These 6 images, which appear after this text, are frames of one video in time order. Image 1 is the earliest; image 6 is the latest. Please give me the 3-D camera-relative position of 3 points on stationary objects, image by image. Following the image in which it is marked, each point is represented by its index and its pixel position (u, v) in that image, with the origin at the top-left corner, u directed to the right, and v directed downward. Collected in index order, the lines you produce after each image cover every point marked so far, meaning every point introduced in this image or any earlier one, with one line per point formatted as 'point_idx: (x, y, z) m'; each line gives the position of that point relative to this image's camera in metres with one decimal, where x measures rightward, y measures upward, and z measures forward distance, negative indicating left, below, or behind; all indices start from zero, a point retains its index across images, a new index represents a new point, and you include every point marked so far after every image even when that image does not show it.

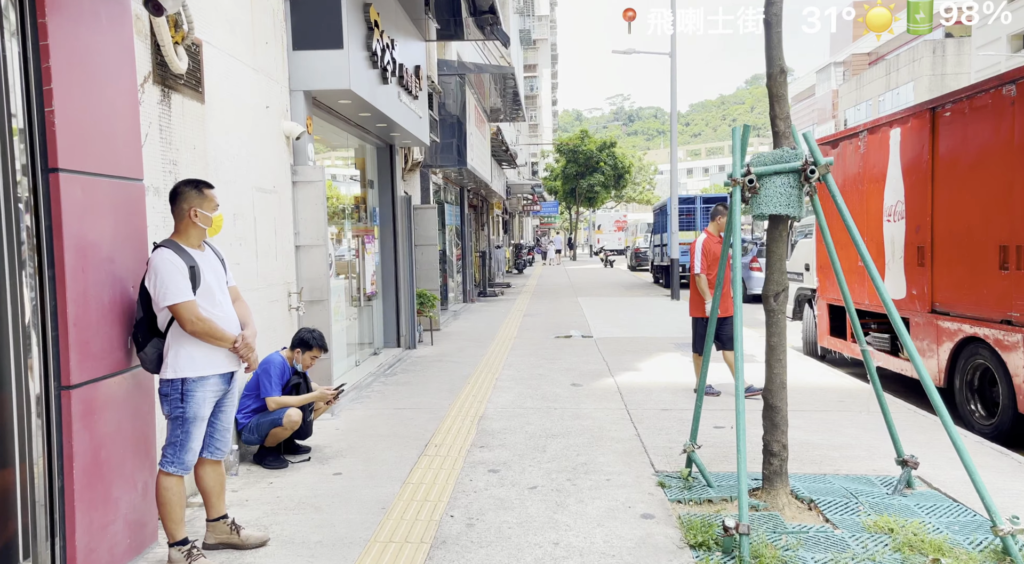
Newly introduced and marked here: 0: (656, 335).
0: (+2.3, -0.9, +11.2) m
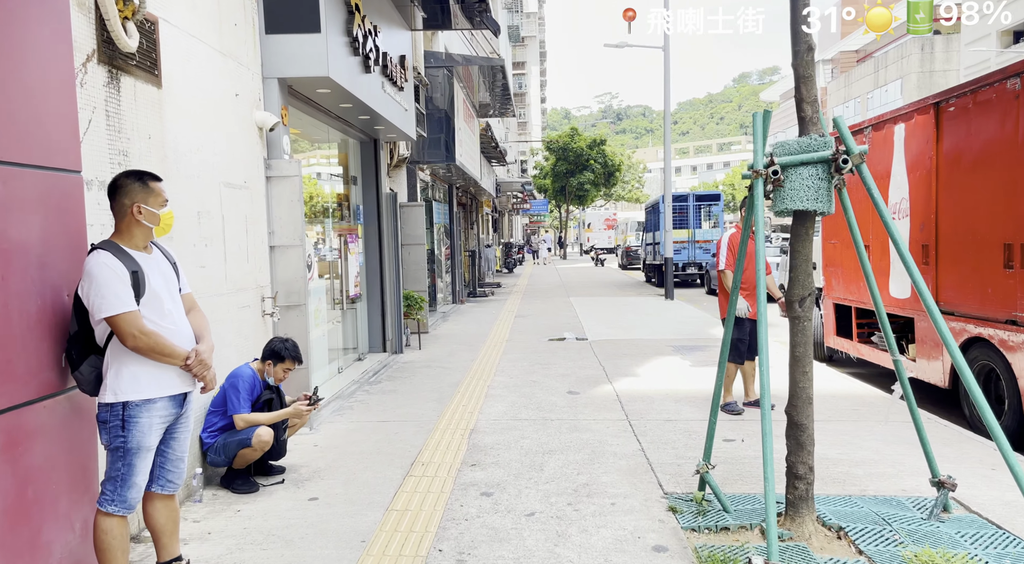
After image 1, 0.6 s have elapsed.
0: (+2.2, -0.9, +10.8) m
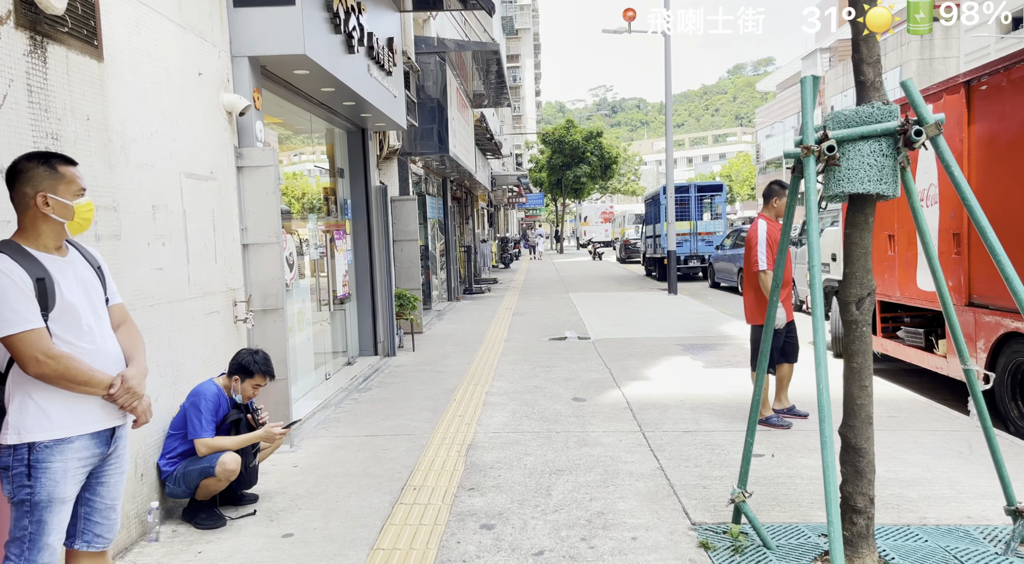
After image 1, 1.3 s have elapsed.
0: (+2.1, -0.8, +10.2) m
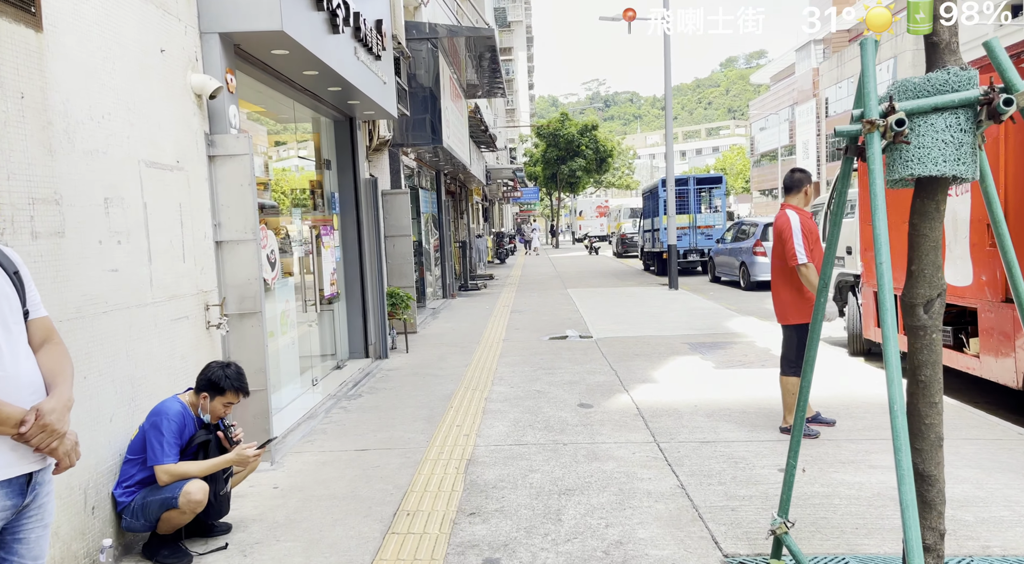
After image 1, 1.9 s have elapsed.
0: (+2.1, -0.7, +9.8) m
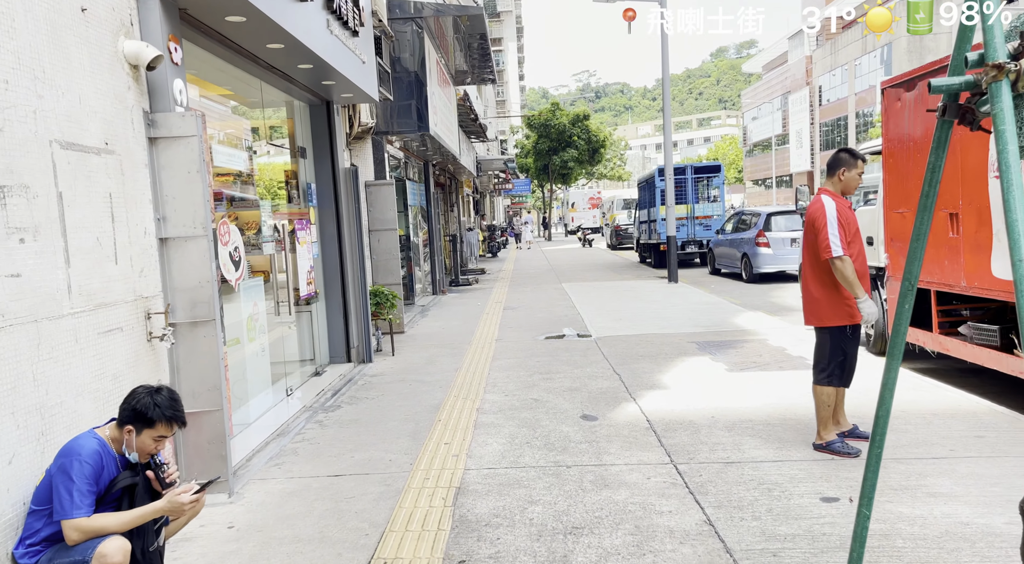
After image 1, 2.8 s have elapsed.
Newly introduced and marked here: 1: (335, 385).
0: (+2.0, -0.6, +9.1) m
1: (-1.8, -1.0, +7.1) m
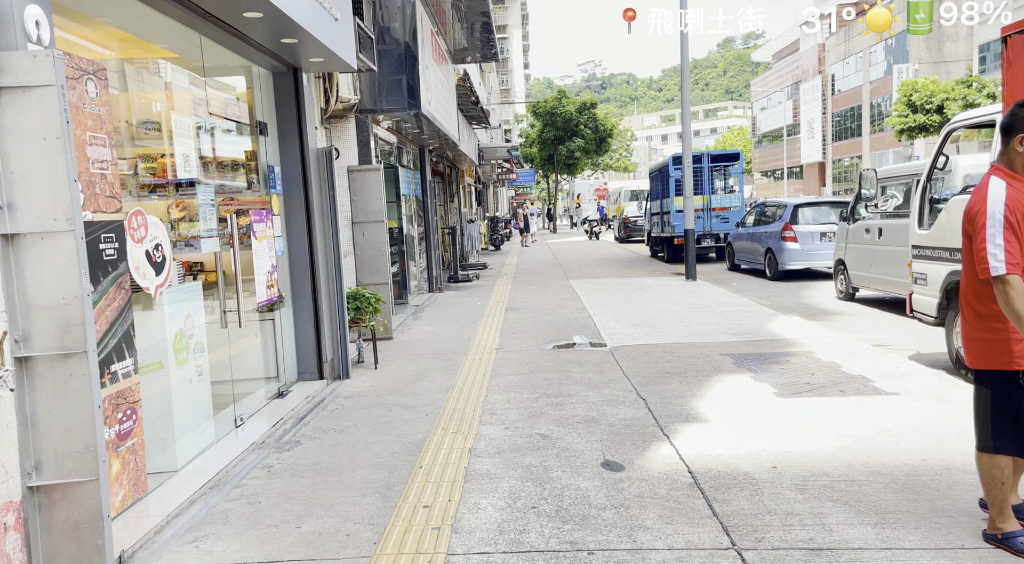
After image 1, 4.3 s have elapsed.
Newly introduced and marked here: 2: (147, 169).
0: (+2.1, -0.7, +7.9) m
1: (-1.8, -1.1, +5.8) m
2: (-2.3, +0.7, +4.4) m
